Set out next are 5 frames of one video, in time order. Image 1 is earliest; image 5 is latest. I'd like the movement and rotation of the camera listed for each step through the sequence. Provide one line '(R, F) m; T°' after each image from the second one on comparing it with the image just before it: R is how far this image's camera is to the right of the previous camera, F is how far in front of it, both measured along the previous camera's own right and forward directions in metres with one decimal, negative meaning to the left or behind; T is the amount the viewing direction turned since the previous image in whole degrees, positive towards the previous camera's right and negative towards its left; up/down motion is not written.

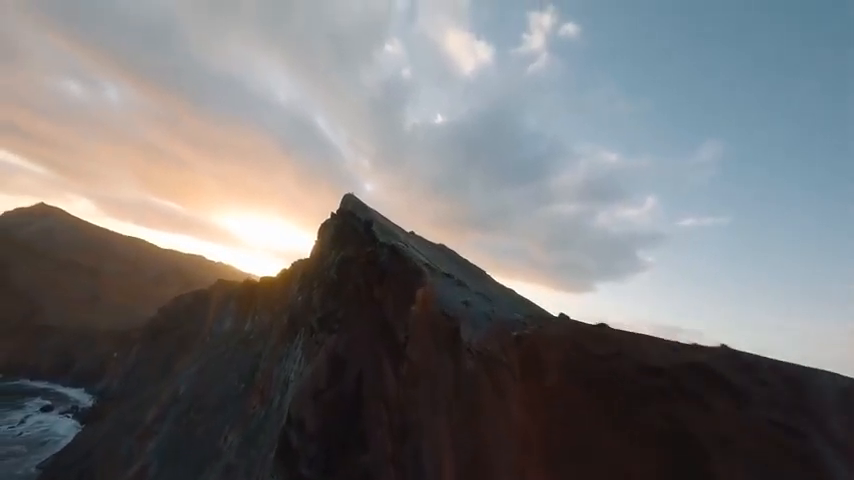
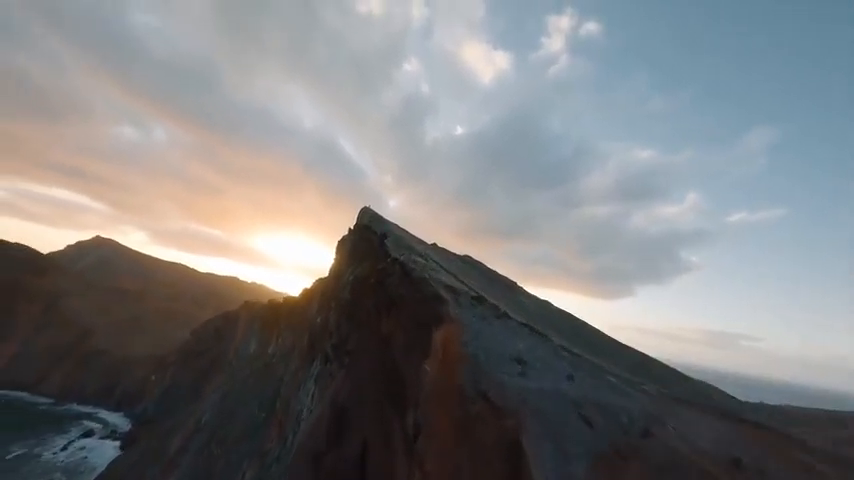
(+0.1, +1.4) m; -5°
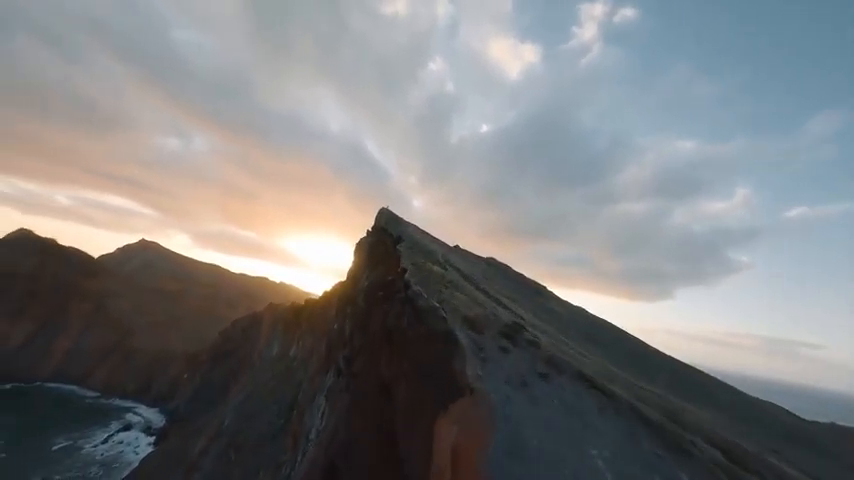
(+0.1, +1.1) m; -5°
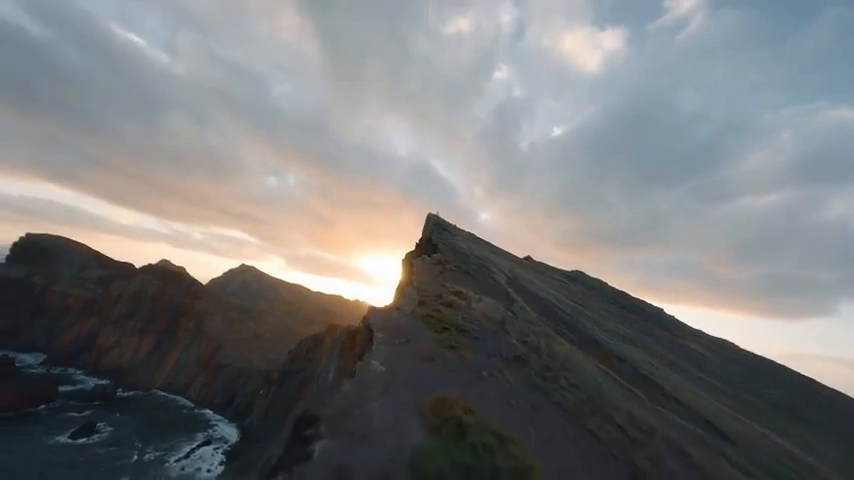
(+0.6, +3.4) m; -13°
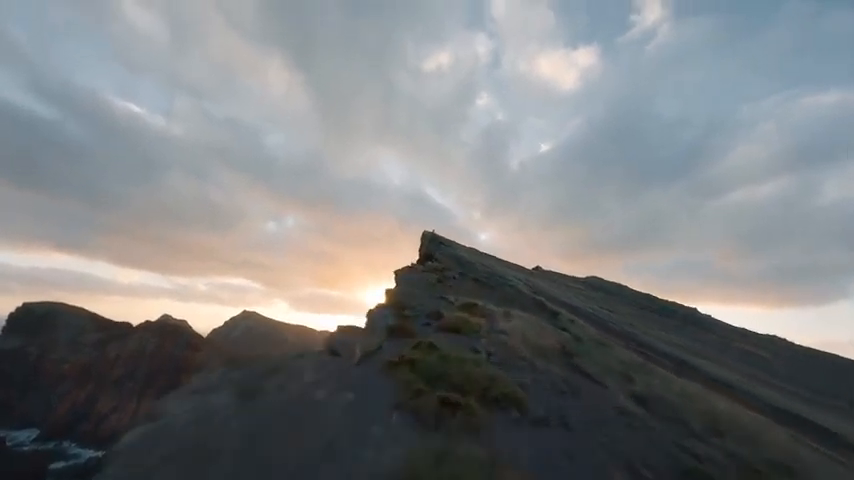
(+0.1, +0.9) m; 0°
